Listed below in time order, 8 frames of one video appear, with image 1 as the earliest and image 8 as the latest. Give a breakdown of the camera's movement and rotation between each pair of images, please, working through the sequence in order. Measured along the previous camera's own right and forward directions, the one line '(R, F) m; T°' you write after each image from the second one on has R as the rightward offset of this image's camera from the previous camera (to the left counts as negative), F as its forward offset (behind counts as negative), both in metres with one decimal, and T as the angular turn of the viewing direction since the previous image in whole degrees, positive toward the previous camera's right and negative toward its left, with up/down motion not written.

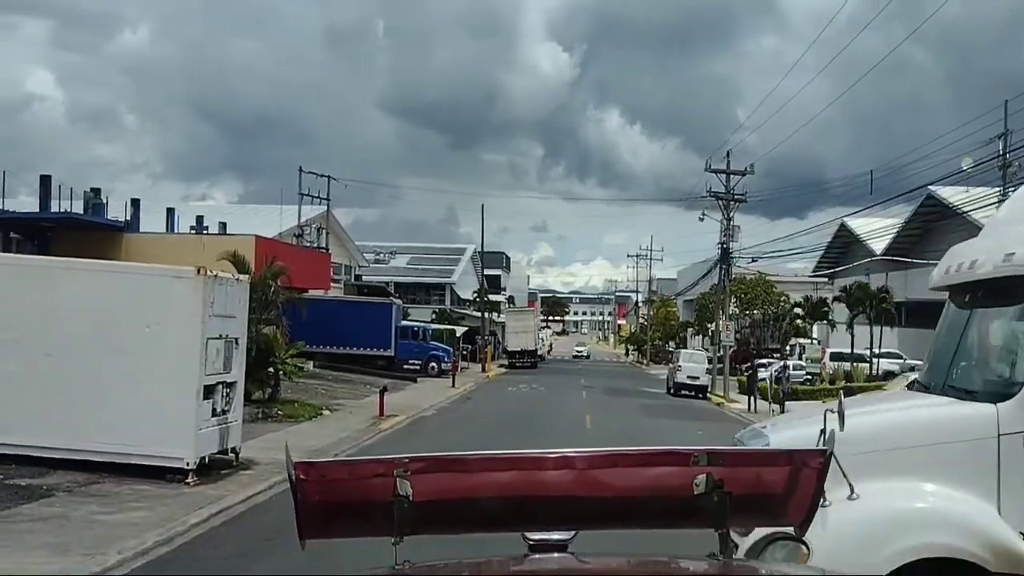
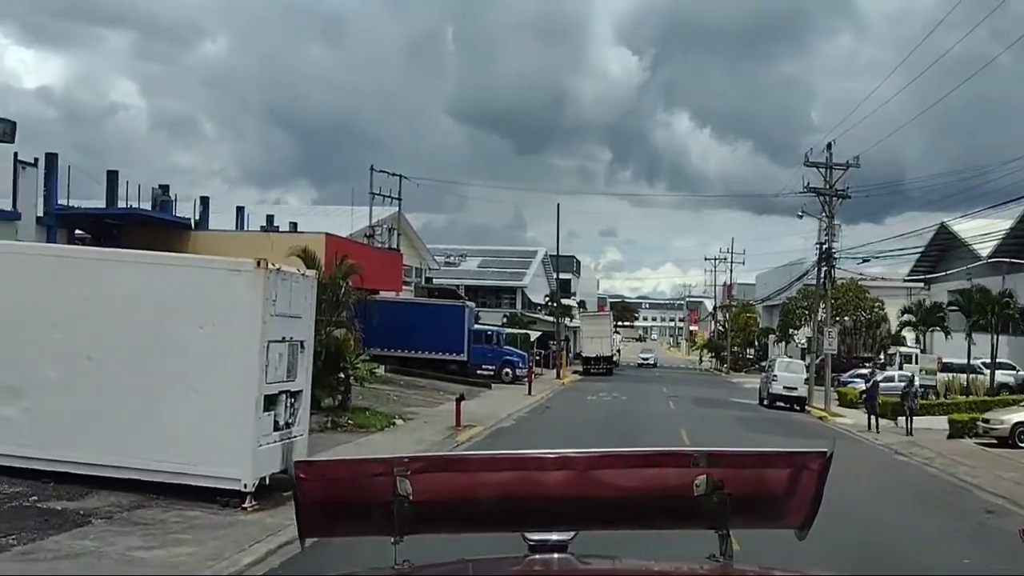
(+0.4, +0.1) m; -3°
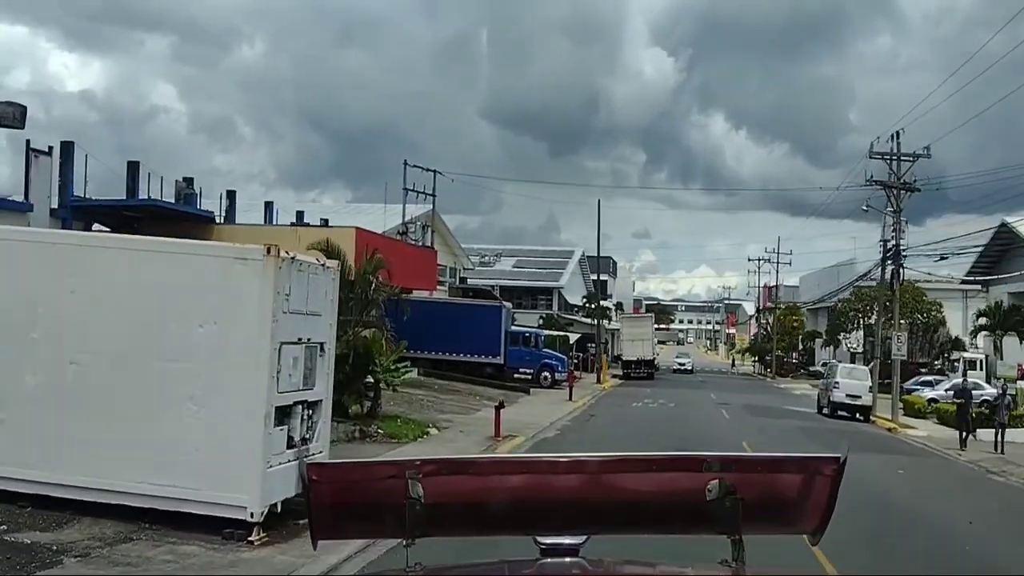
(+0.1, 0.0) m; -2°
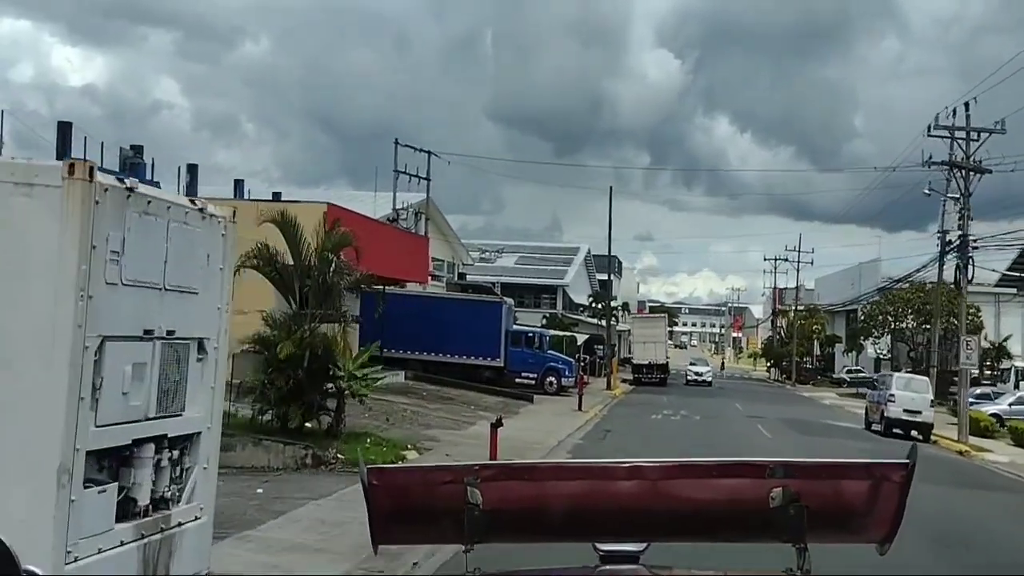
(-0.4, 0.0) m; -1°
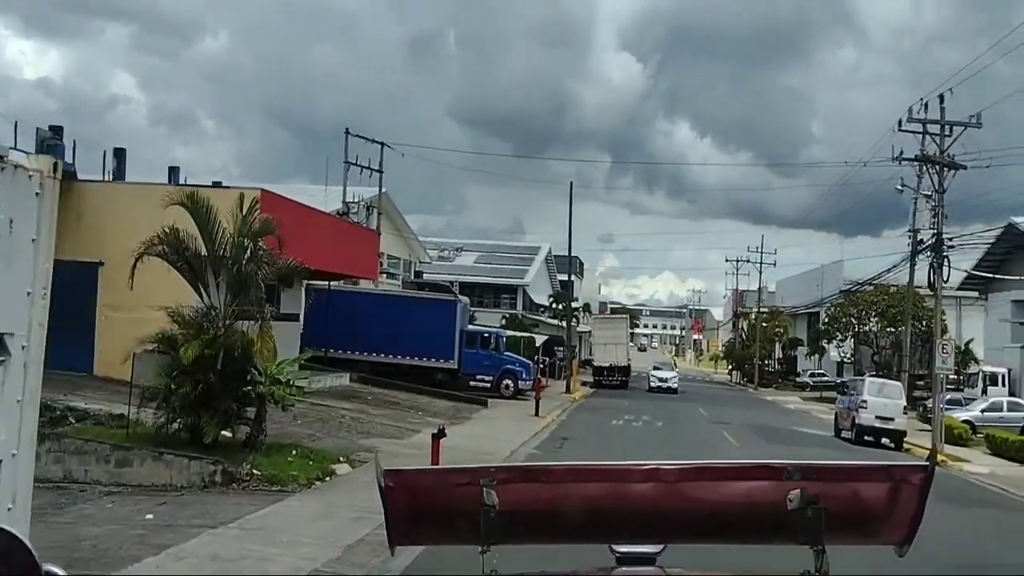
(-0.4, 0.0) m; +2°
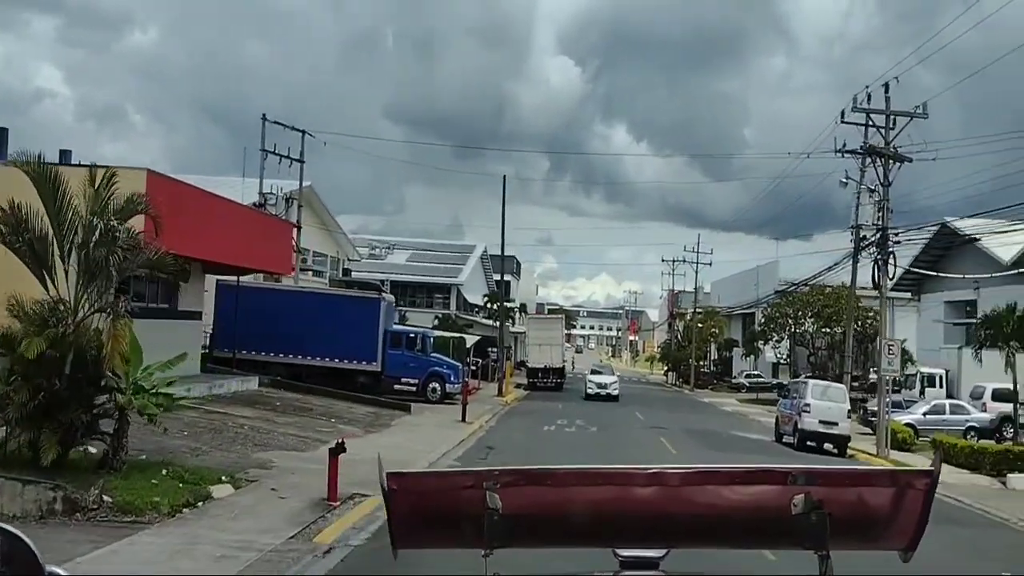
(-0.4, +0.1) m; +3°
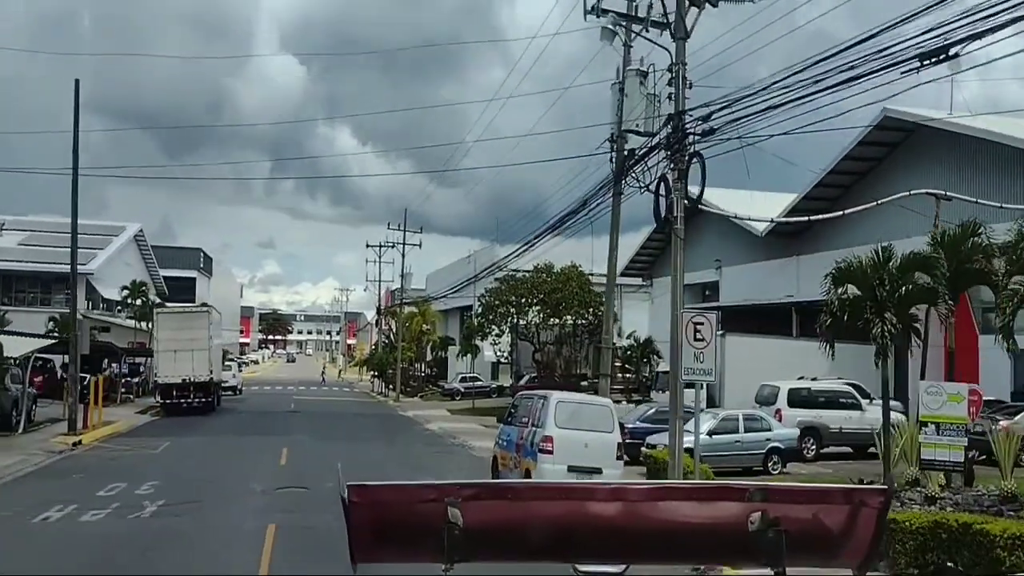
(-1.0, +0.2) m; +9°
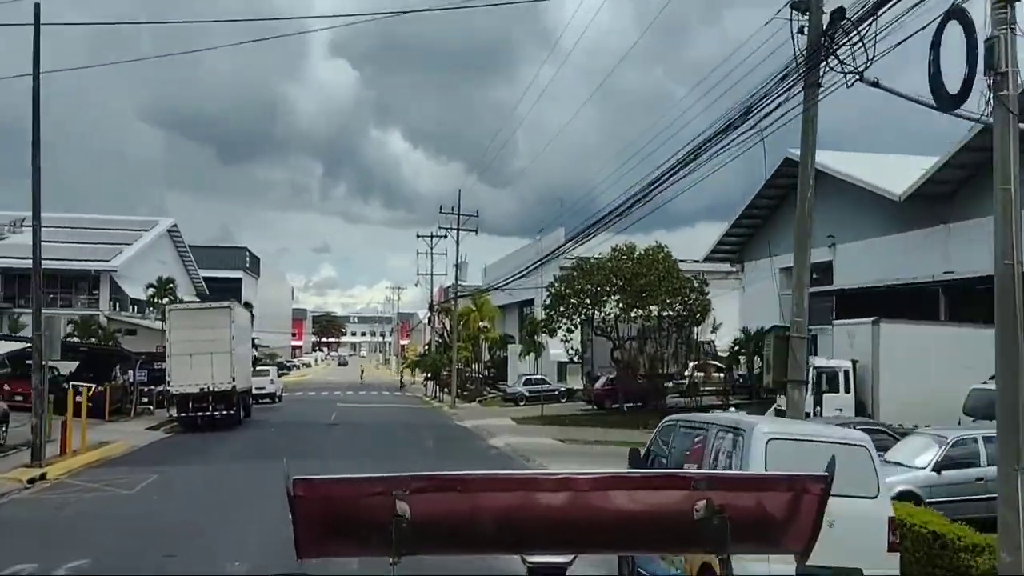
(+0.4, -0.1) m; 0°
